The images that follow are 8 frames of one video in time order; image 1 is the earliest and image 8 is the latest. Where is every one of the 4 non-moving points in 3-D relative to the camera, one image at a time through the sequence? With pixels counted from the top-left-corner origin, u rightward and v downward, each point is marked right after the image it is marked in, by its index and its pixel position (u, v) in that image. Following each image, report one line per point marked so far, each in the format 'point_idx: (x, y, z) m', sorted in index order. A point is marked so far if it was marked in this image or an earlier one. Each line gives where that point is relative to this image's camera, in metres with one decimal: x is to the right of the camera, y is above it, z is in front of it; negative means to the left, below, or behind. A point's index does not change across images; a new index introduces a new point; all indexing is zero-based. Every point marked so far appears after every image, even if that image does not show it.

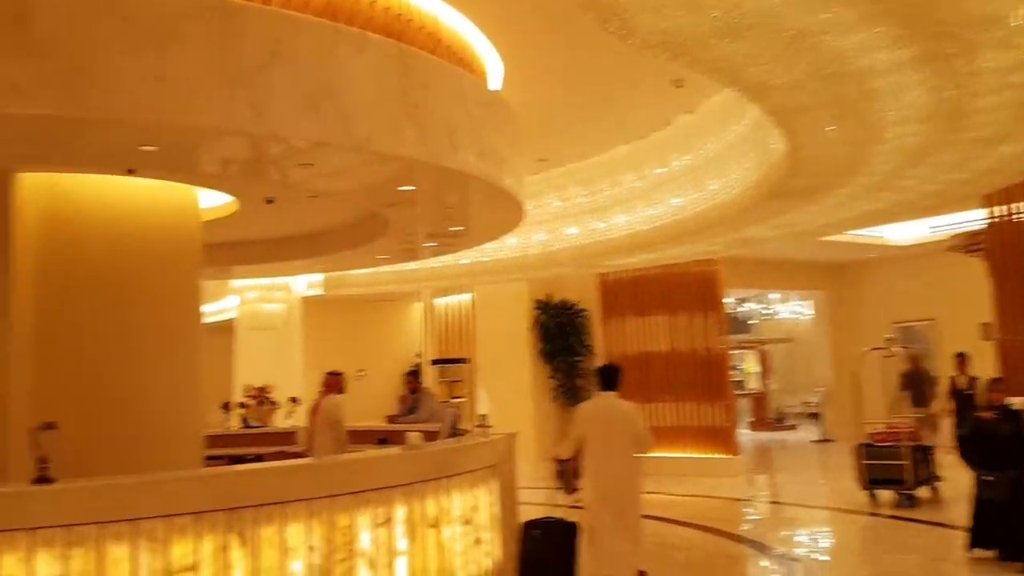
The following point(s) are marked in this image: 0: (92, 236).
0: (-3.2, +0.4, +6.9) m
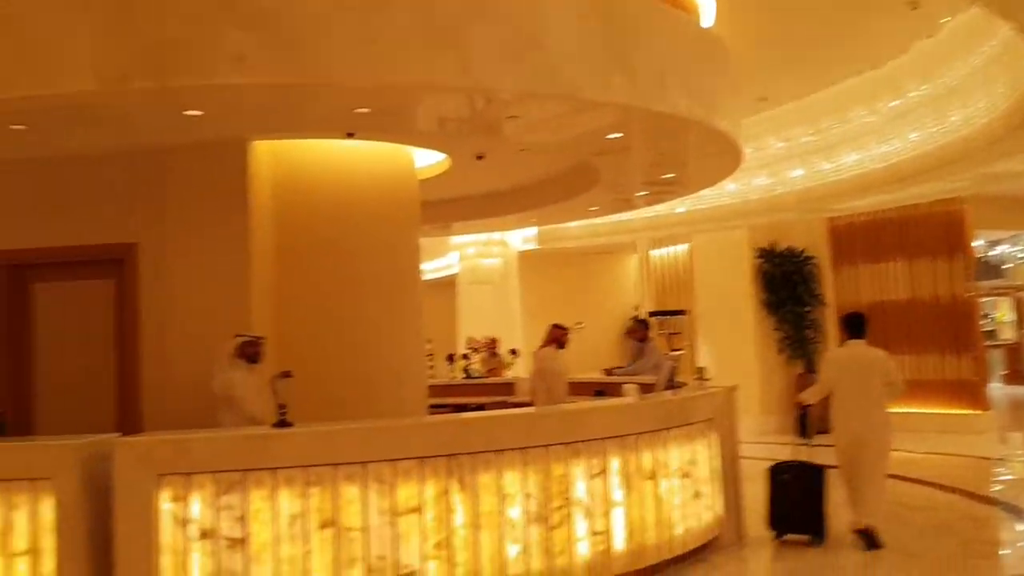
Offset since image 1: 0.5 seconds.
0: (-1.5, +0.7, +7.3) m
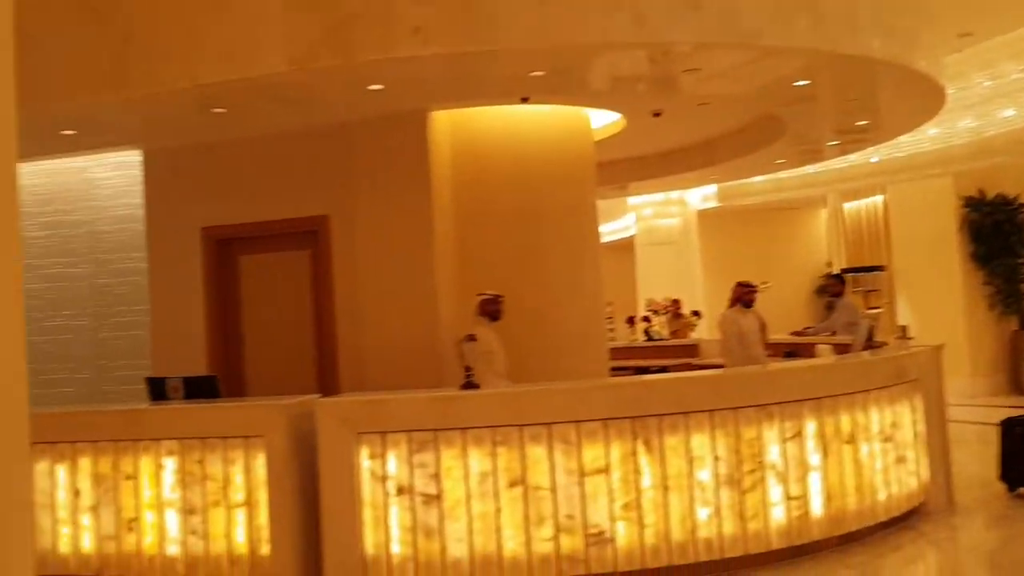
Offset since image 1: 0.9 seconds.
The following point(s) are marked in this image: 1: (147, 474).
0: (-0.1, +1.0, +7.4) m
1: (-2.1, -1.1, +5.3) m
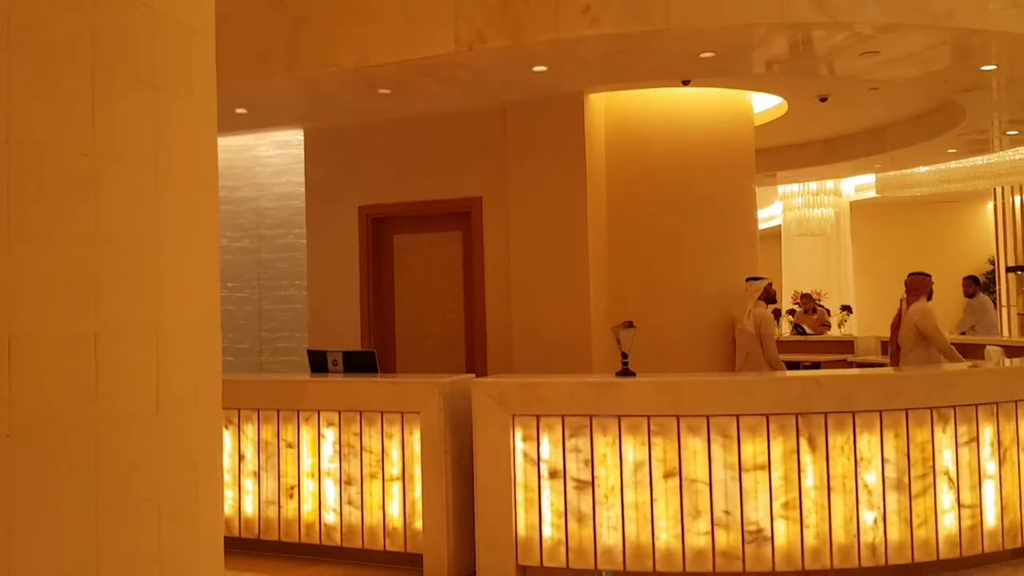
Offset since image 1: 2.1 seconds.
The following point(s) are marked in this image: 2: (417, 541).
0: (+1.1, +1.1, +7.3) m
1: (-1.2, -0.9, +5.5) m
2: (-0.5, -1.4, +5.2) m
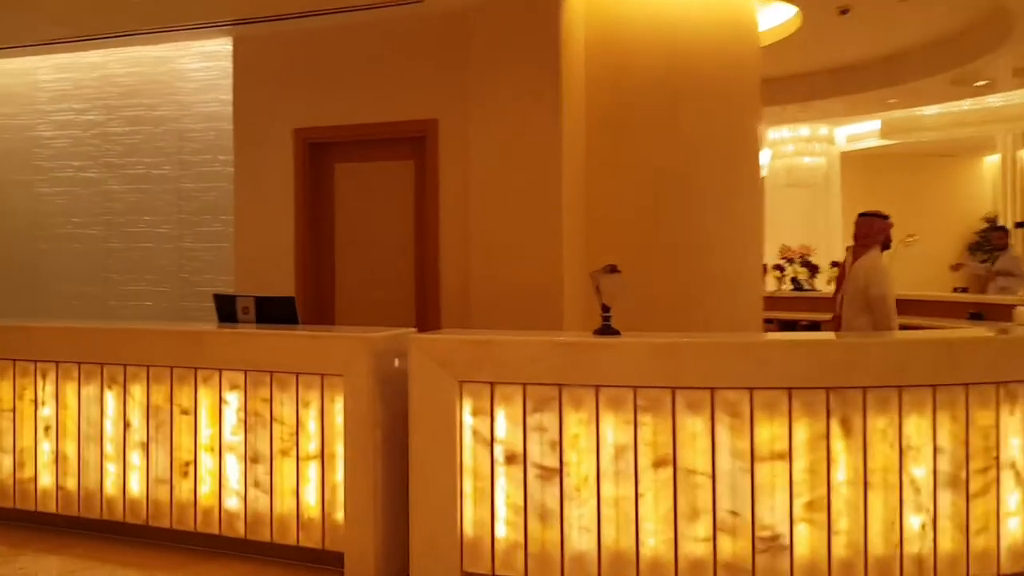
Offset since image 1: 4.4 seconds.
0: (+0.9, +1.5, +6.1) m
1: (-1.5, -0.6, +4.4) m
2: (-0.8, -1.1, +4.1) m
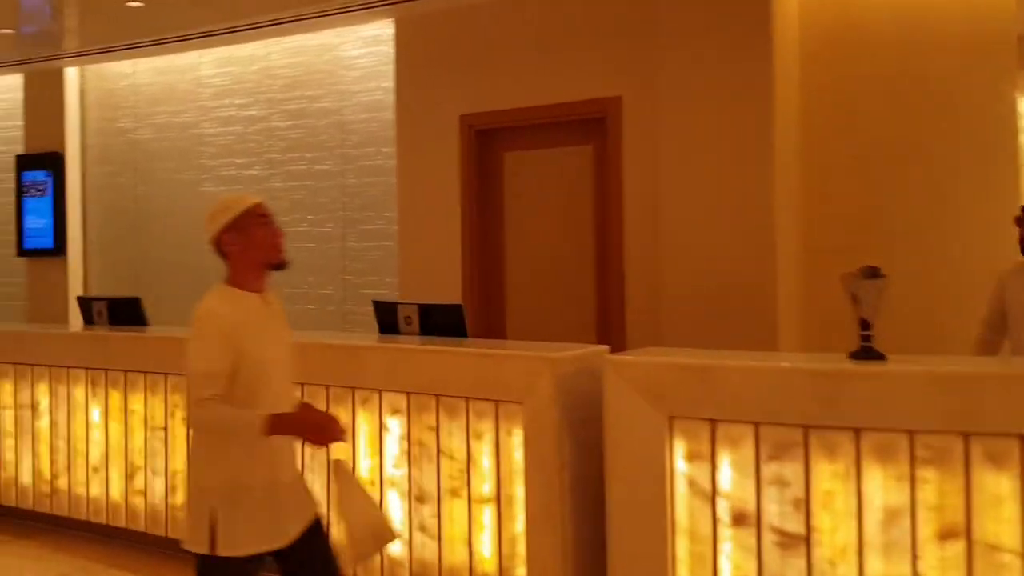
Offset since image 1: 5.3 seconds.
0: (+2.0, +1.5, +5.1) m
1: (-0.6, -0.6, +3.8) m
2: (0.0, -1.1, +3.4) m
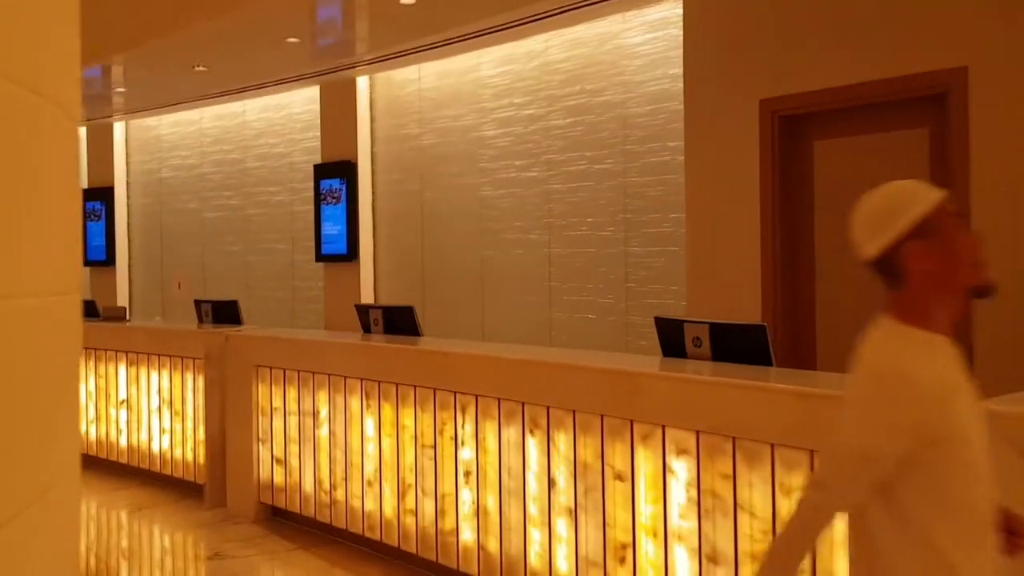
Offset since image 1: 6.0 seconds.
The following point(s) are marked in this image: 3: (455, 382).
0: (+3.3, +1.4, +3.7) m
1: (+0.5, -0.7, +3.3) m
2: (+0.9, -1.2, +2.7) m
3: (-0.2, -0.4, +4.0) m
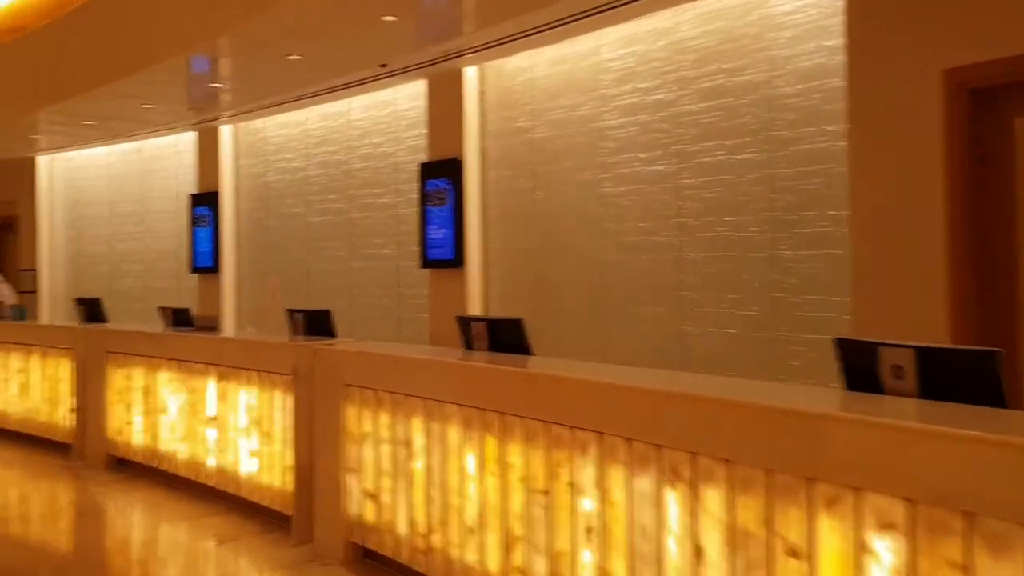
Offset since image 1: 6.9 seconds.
0: (+3.7, +1.4, +2.5) m
1: (+0.8, -0.7, +2.4) m
2: (+1.2, -1.2, +1.8) m
3: (+0.2, -0.5, +3.3) m
